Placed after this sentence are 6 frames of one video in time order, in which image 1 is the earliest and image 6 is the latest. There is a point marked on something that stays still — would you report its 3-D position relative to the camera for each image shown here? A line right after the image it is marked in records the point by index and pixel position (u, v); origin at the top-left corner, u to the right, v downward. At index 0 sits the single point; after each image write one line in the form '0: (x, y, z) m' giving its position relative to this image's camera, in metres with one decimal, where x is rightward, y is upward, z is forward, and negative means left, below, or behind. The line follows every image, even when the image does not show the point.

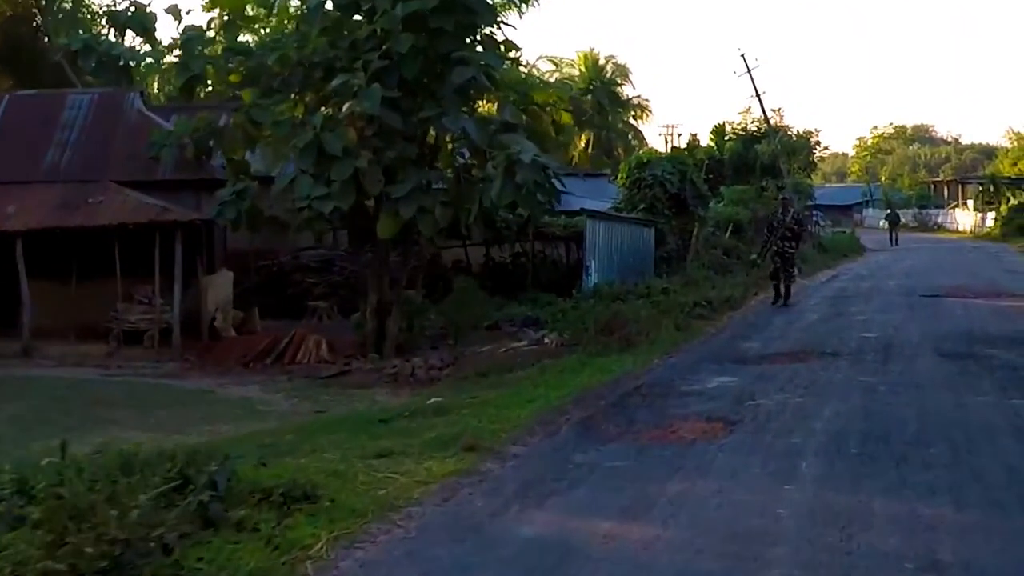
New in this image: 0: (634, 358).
0: (+0.6, -0.4, +12.2) m
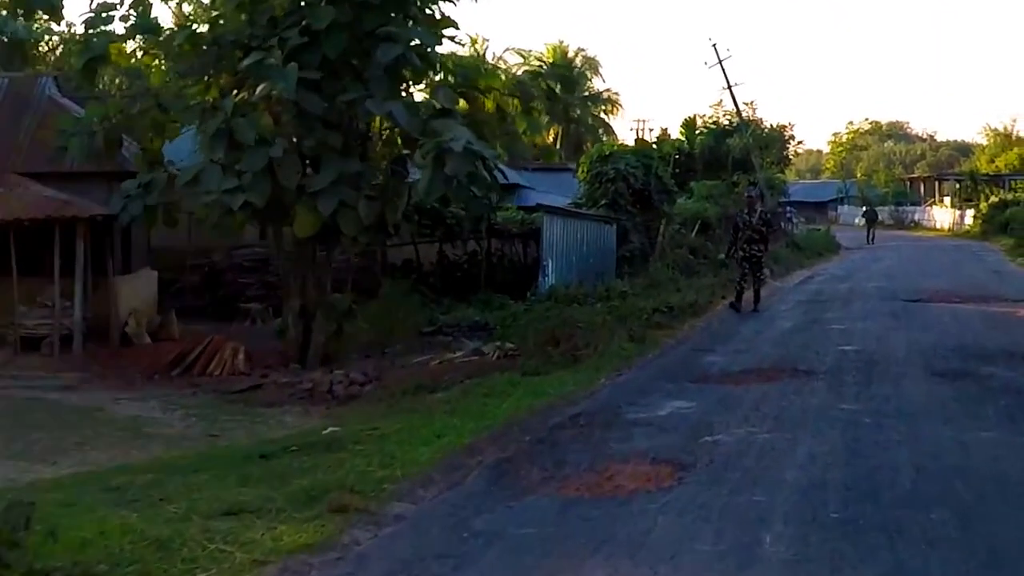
0: (+0.3, -0.4, +10.5) m
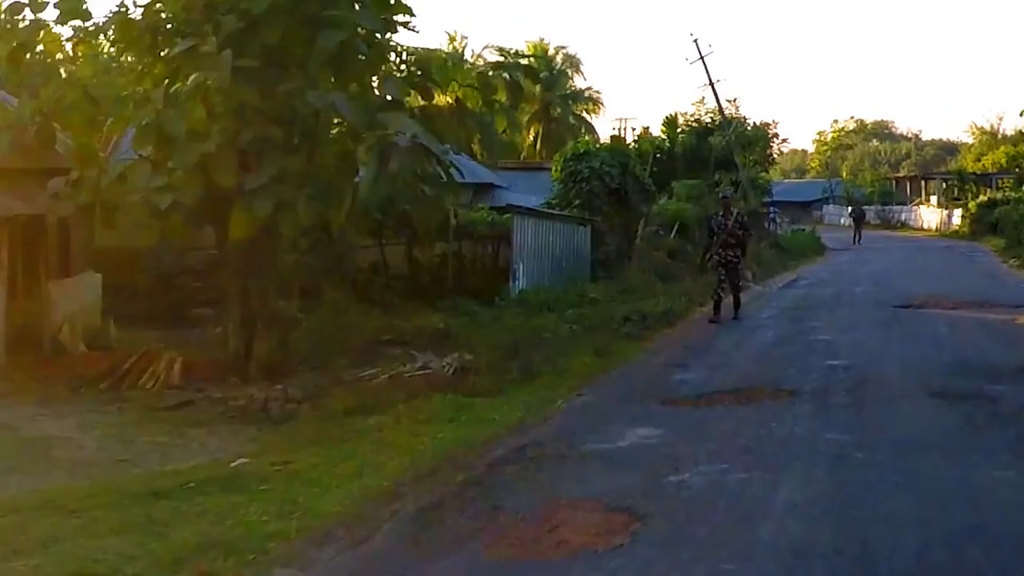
0: (+0.1, -0.4, +9.4) m
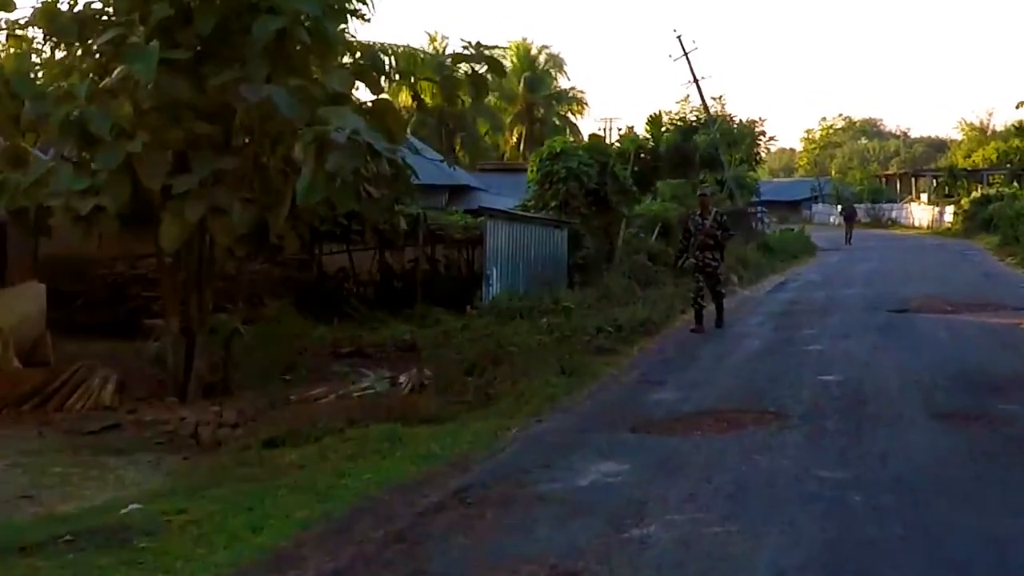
0: (-0.1, -0.5, +8.3) m
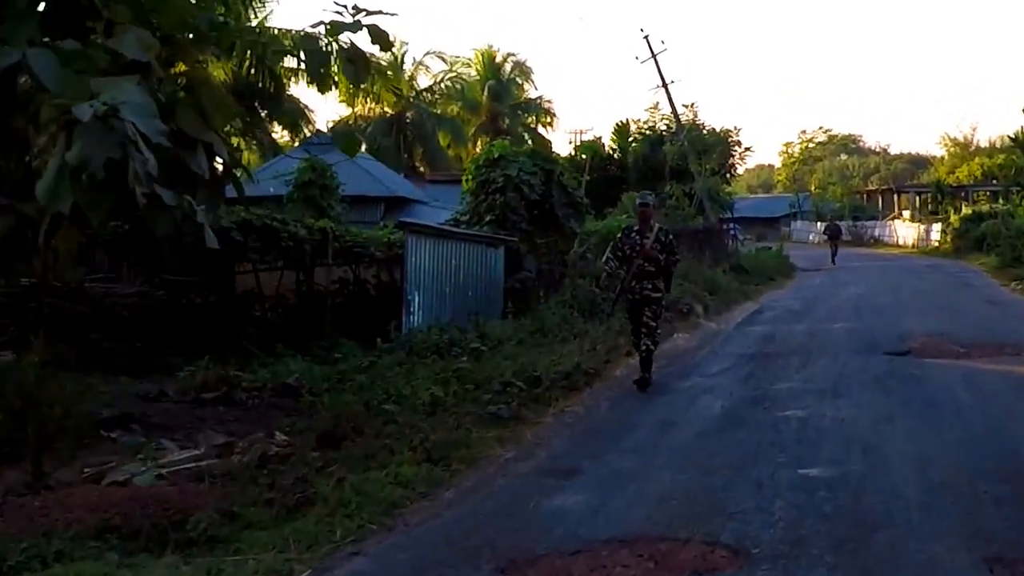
0: (-0.6, -0.6, +5.1) m
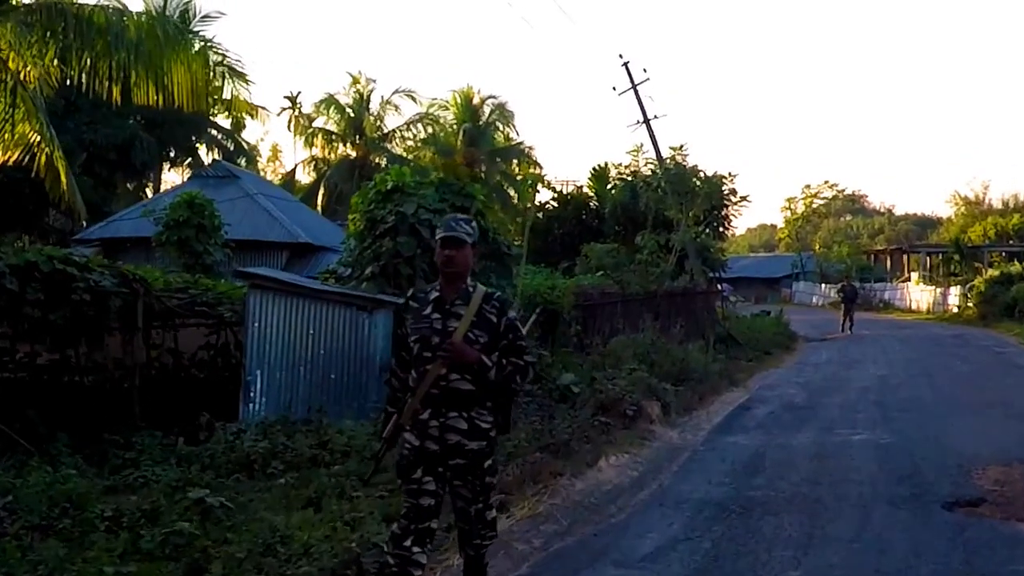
0: (-1.2, -0.7, +0.1) m
